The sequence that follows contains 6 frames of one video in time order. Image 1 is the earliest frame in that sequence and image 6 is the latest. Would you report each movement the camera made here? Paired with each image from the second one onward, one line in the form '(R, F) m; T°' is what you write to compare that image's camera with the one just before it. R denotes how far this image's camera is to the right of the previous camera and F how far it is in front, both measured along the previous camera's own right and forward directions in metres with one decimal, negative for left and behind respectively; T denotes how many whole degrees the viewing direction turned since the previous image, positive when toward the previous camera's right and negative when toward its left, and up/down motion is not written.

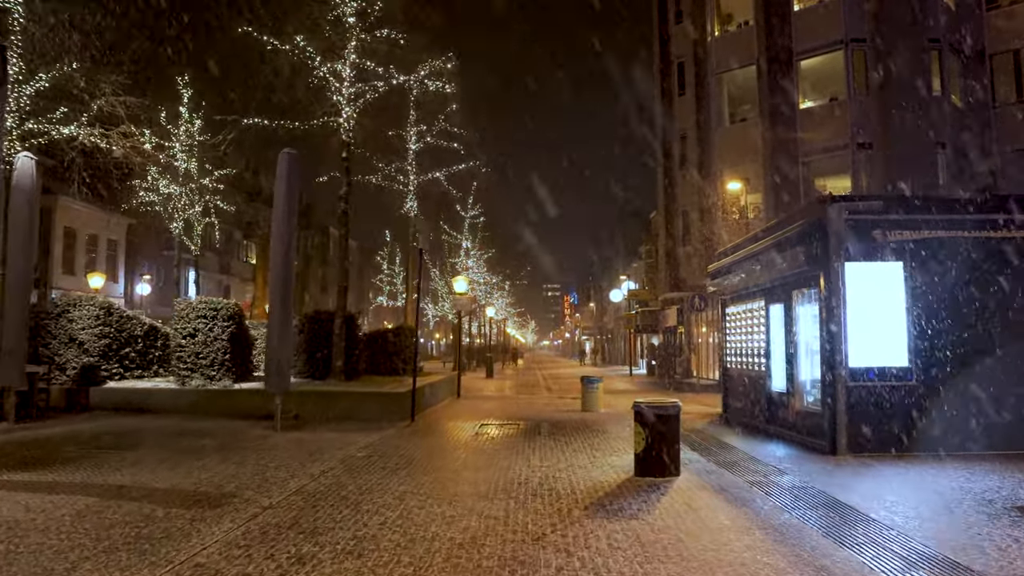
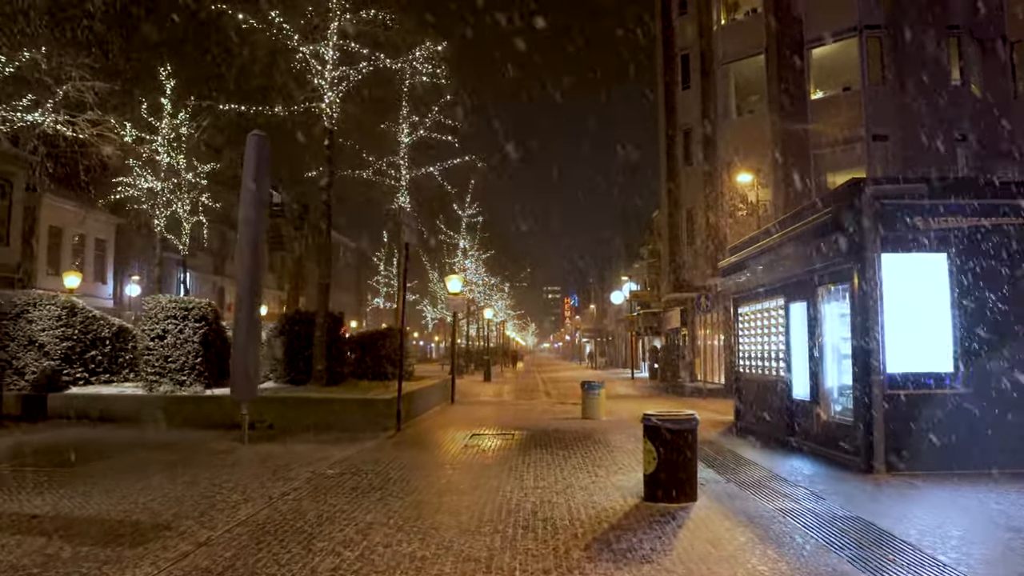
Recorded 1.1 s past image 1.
(+0.1, +1.2) m; 0°
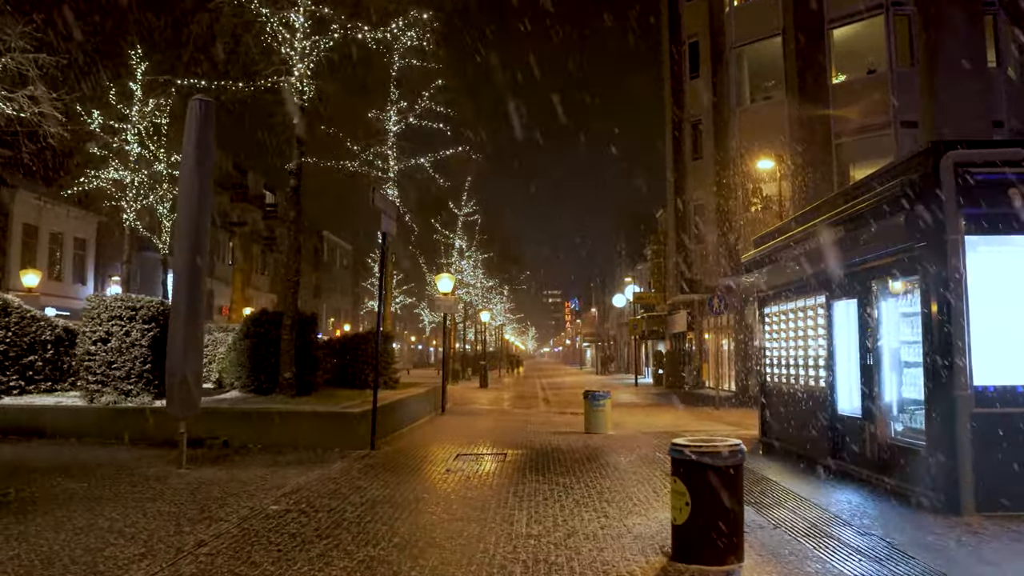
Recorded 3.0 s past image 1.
(+0.1, +1.9) m; 0°
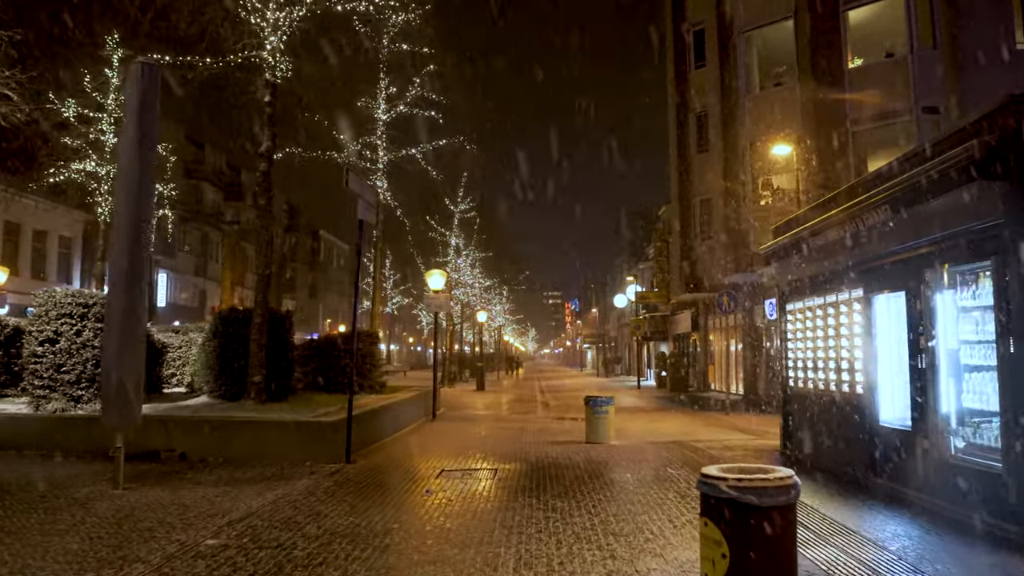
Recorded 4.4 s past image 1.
(+0.1, +1.3) m; 0°
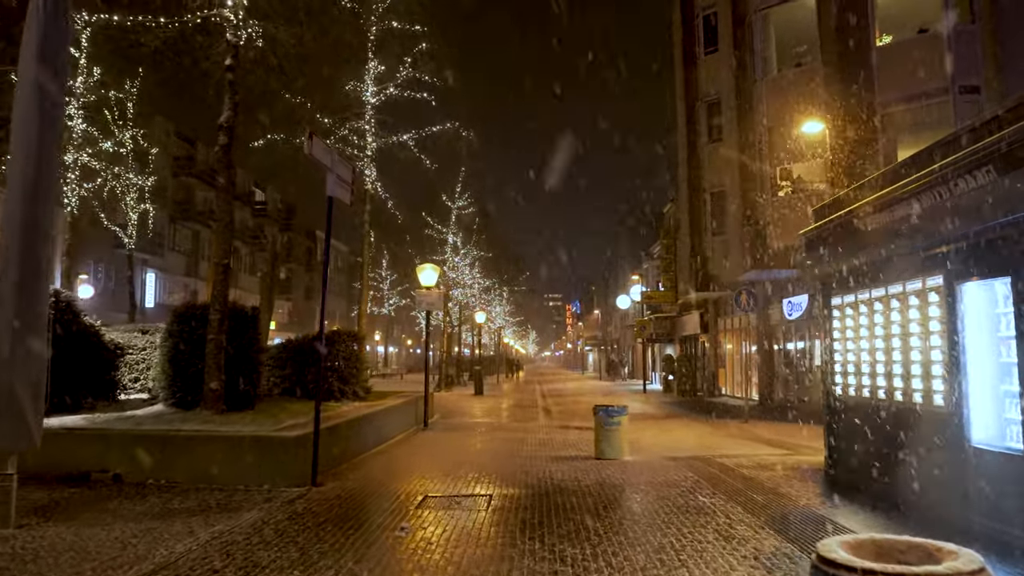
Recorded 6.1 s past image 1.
(0.0, +1.7) m; 0°
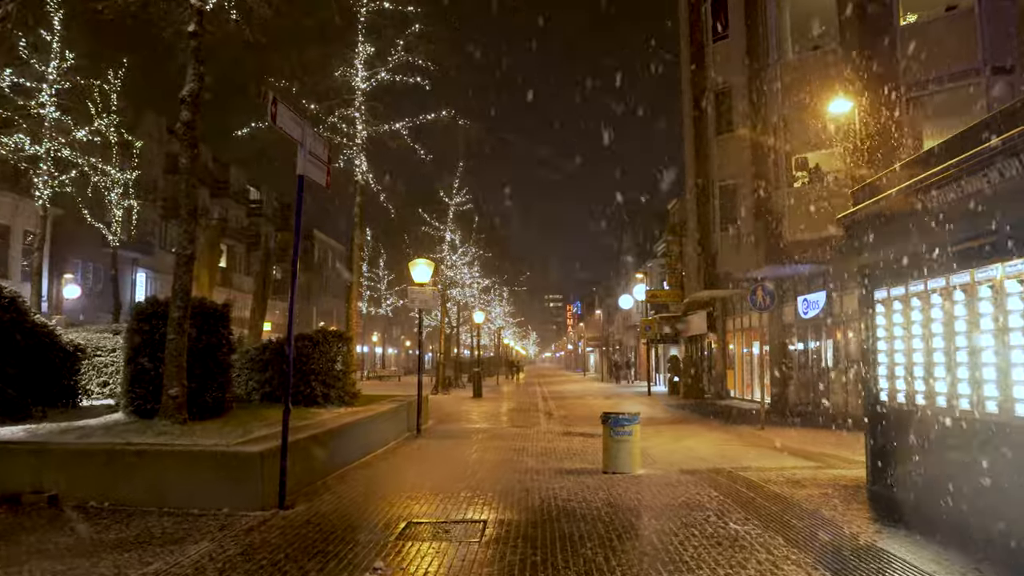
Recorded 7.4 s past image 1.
(0.0, +1.2) m; 0°
